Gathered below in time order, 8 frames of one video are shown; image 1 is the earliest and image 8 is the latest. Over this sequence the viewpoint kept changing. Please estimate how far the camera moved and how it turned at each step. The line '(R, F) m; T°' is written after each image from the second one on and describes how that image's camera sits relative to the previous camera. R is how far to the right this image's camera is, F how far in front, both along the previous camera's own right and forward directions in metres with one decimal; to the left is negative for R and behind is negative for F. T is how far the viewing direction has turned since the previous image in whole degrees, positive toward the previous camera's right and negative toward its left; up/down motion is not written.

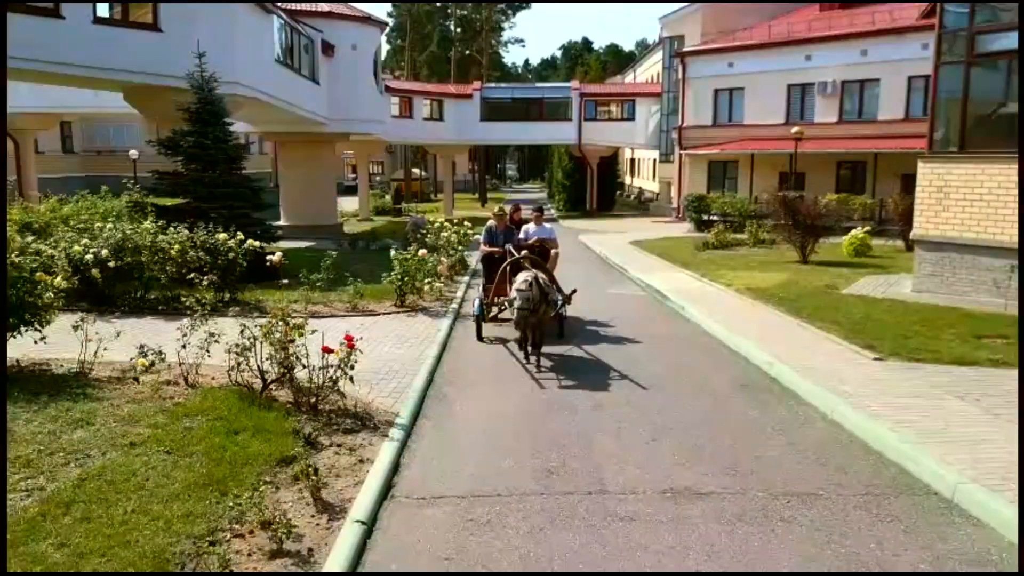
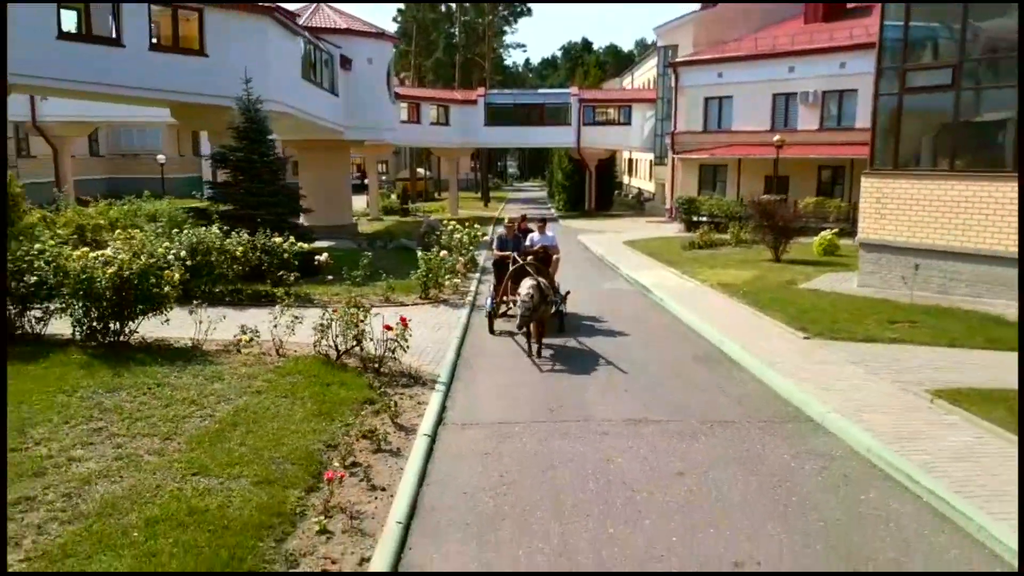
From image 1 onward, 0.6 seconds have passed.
(-0.1, -2.3) m; 0°
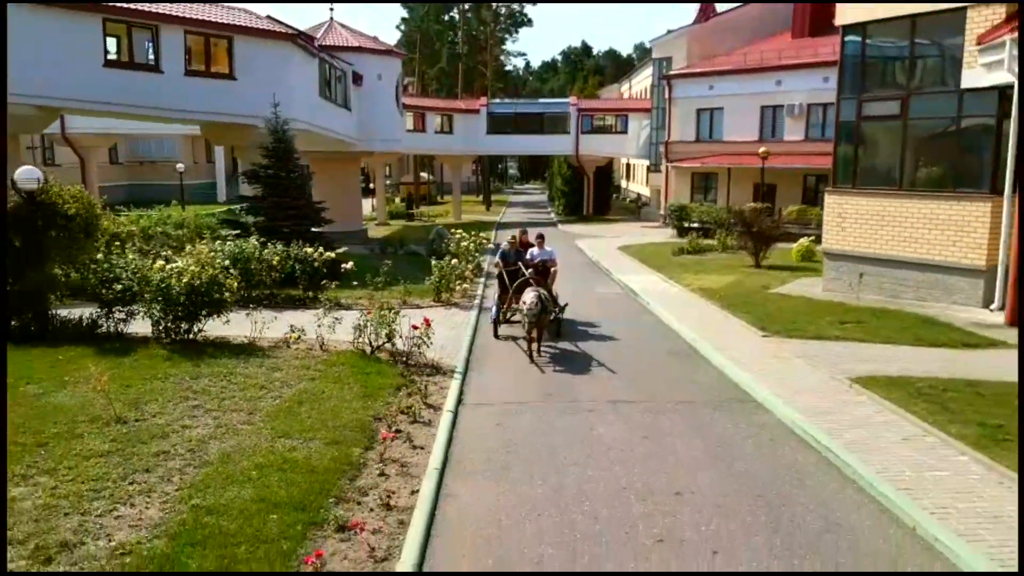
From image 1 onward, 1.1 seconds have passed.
(-0.1, -1.9) m; 0°
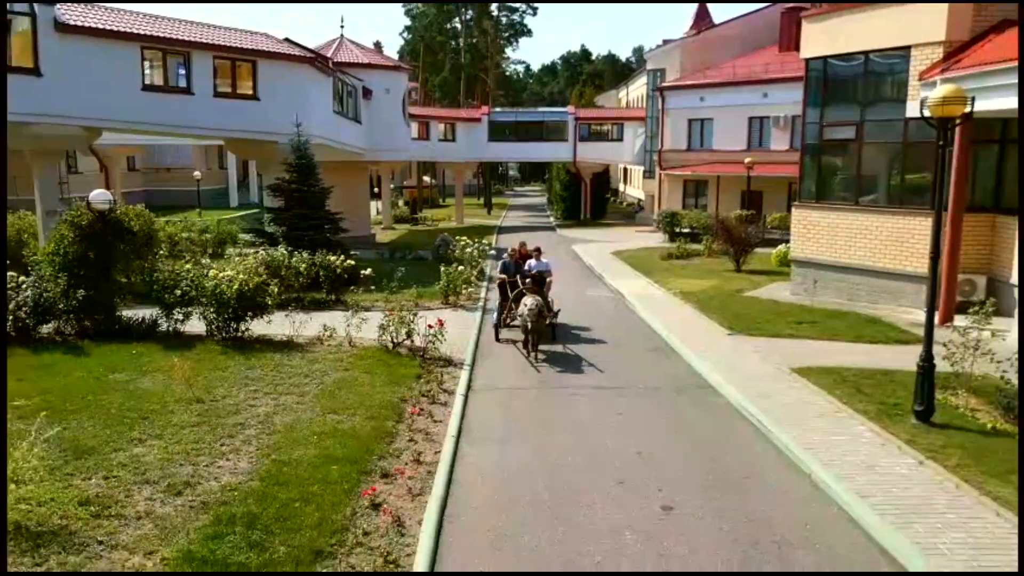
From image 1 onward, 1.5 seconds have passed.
(0.0, -2.0) m; 0°
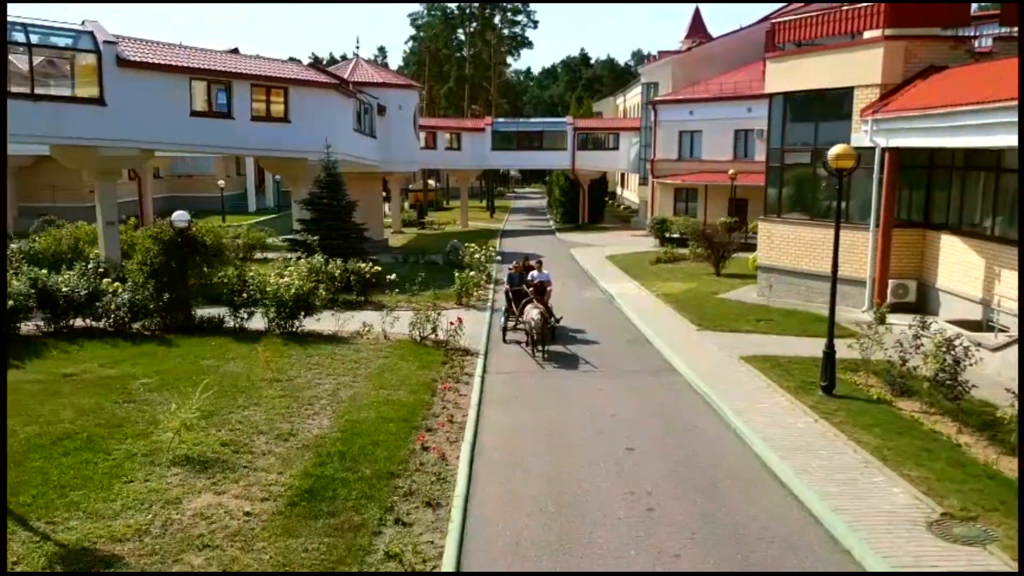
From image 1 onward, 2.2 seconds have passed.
(-0.1, -2.9) m; 0°
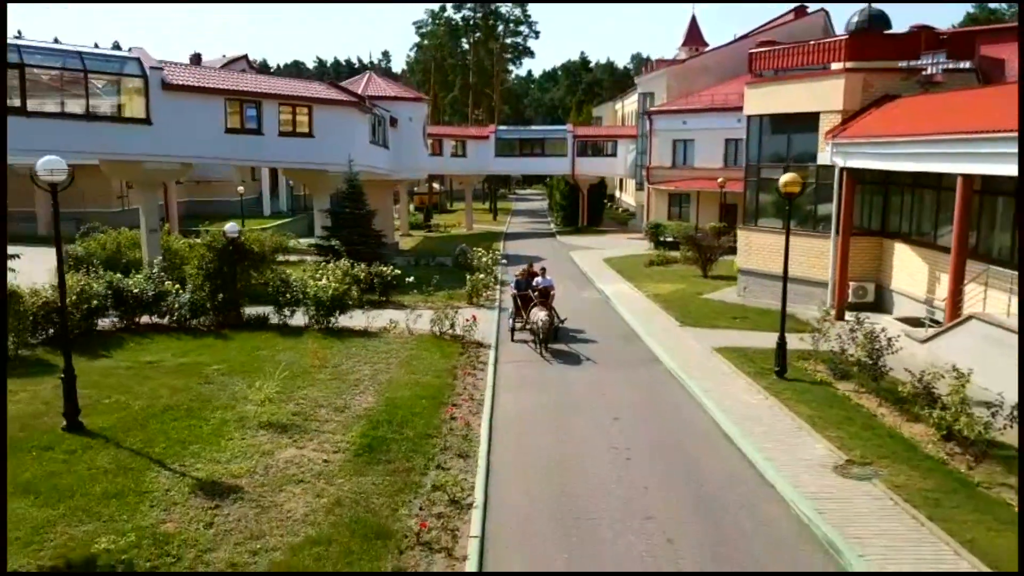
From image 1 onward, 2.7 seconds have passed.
(-0.2, -2.5) m; 0°
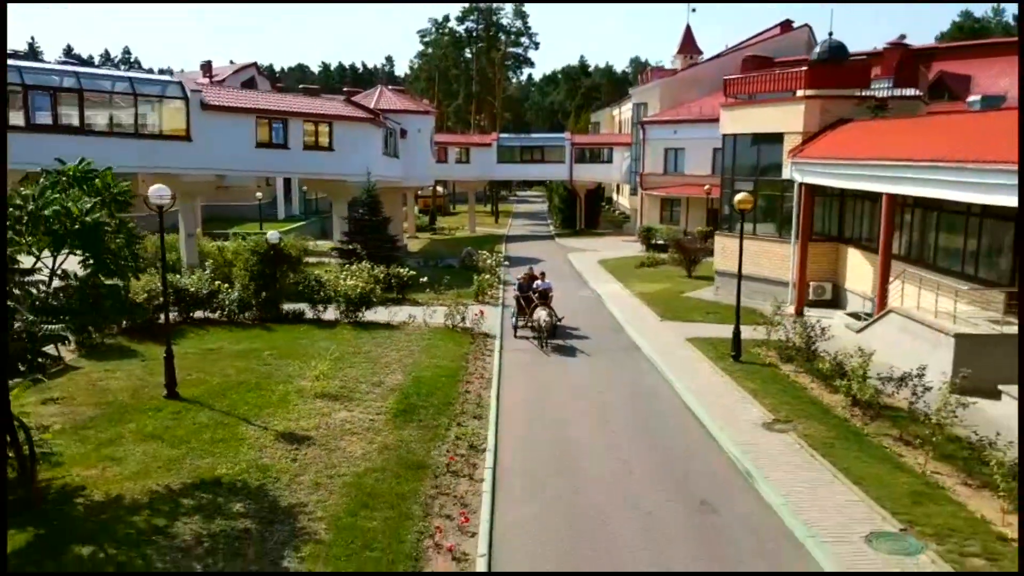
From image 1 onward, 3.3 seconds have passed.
(-0.1, -3.0) m; 0°
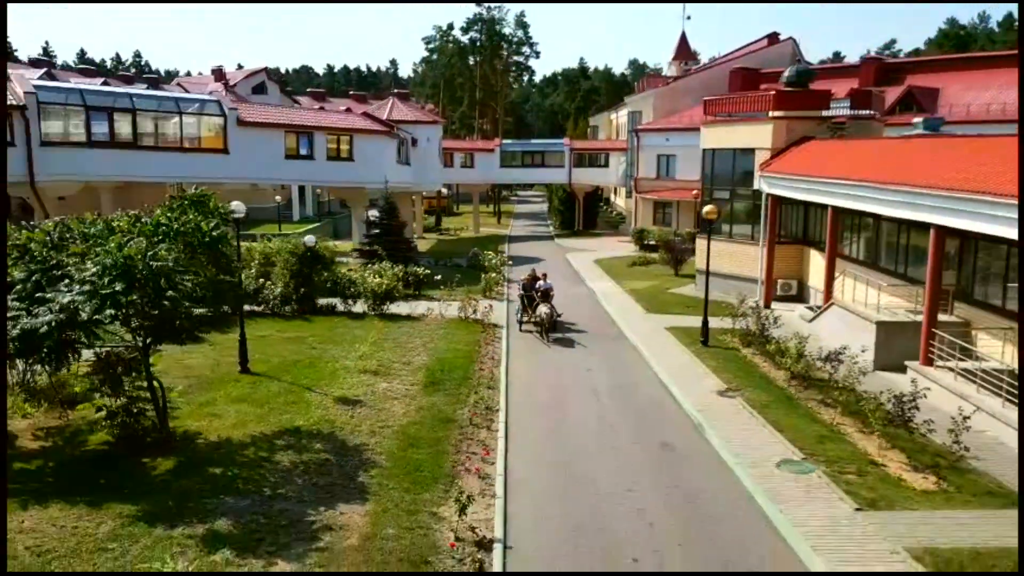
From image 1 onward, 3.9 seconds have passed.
(-0.2, -3.4) m; 0°
